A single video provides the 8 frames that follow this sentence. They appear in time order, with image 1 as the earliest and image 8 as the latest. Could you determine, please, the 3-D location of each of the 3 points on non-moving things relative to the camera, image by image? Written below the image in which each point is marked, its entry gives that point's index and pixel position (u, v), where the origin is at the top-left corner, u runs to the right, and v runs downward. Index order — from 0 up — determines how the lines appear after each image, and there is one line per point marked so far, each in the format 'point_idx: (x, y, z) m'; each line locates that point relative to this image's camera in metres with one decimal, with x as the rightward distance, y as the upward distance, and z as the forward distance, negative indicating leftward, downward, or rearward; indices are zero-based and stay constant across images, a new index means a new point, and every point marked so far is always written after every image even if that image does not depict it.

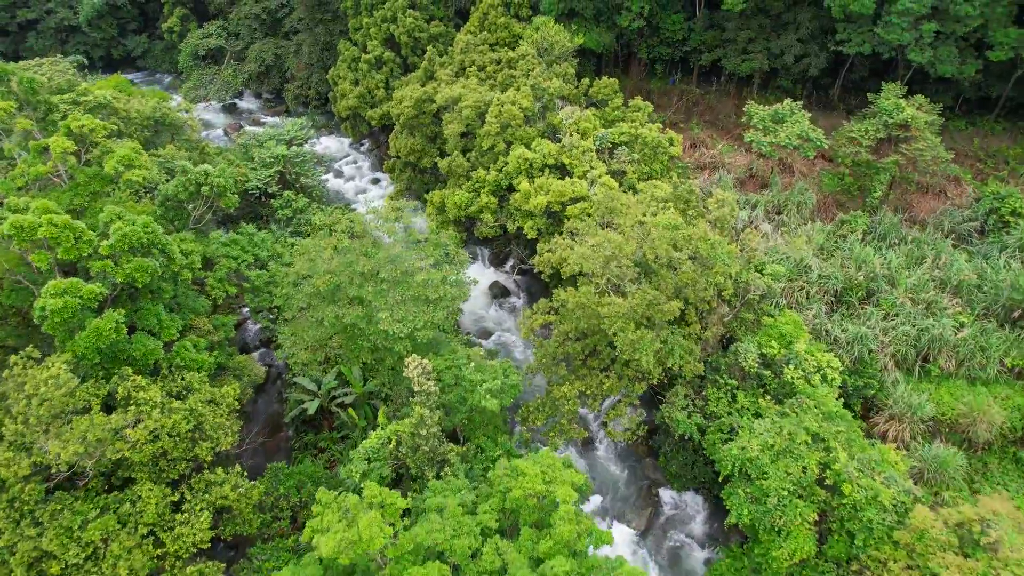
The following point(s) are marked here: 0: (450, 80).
0: (-1.7, +5.9, +19.9) m
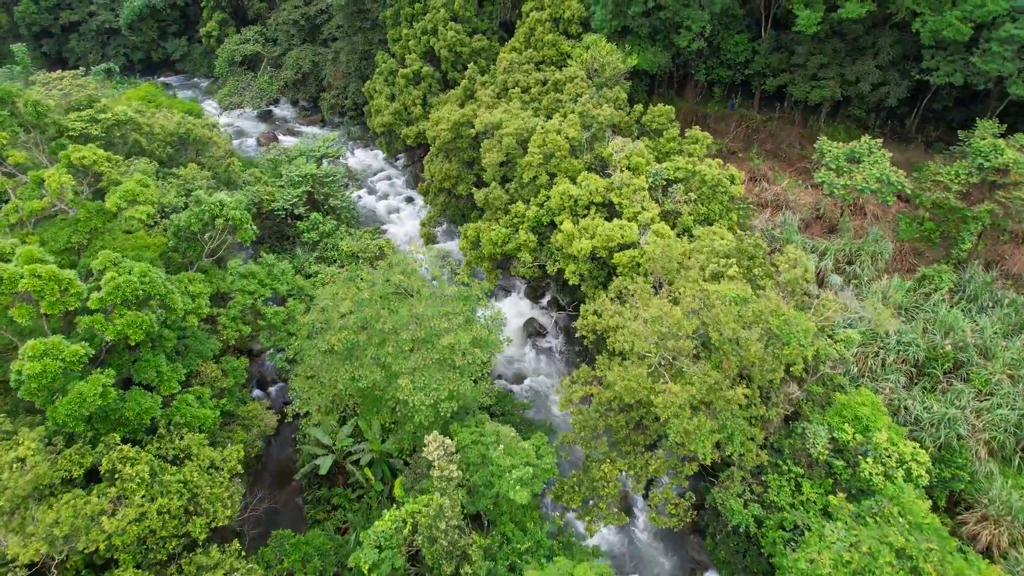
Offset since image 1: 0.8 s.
0: (-0.5, +4.9, +18.4) m
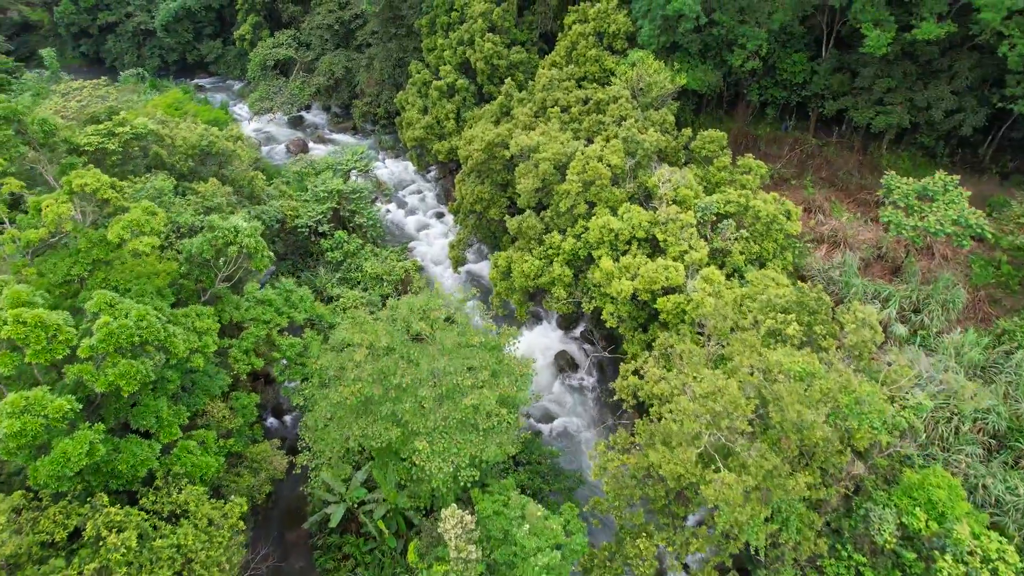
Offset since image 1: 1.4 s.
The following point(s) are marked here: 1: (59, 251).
0: (+0.4, +4.1, +17.2) m
1: (-7.1, +0.6, +11.0) m
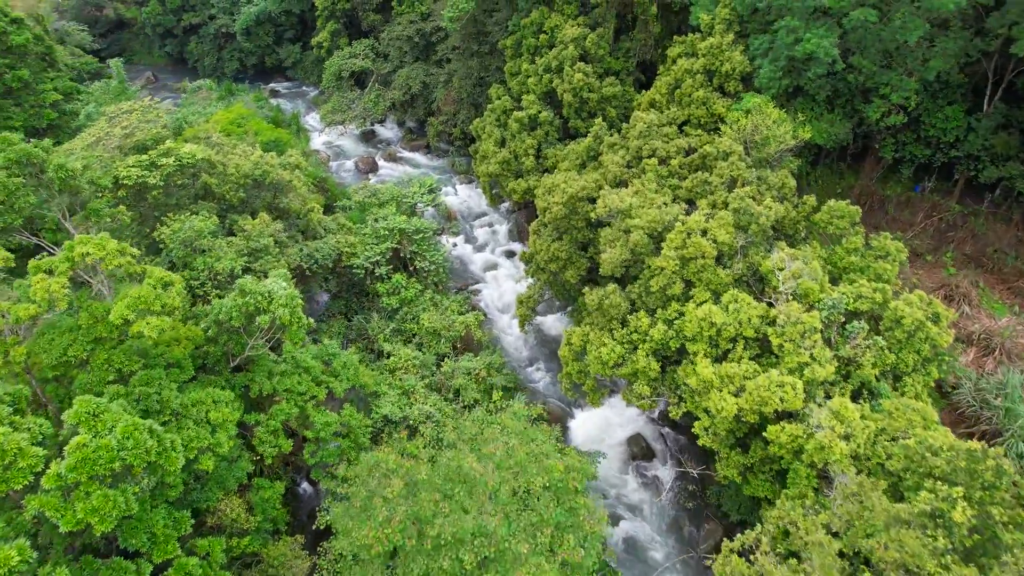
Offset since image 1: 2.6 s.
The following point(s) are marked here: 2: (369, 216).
0: (+2.3, +2.4, +14.8) m
1: (-6.1, -0.5, +9.4) m
2: (-4.0, +2.0, +19.8) m
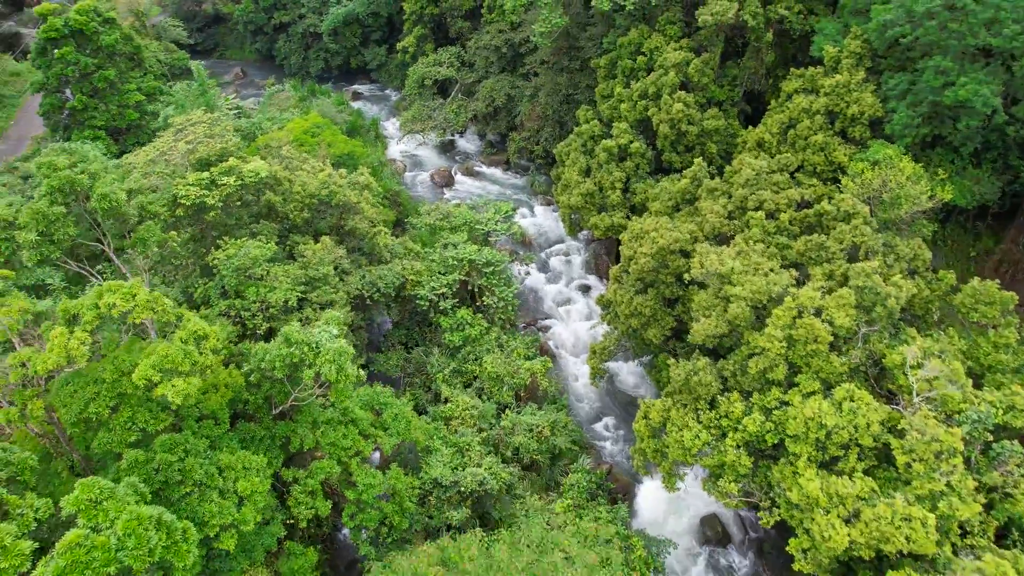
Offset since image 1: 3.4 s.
0: (+3.8, +1.2, +13.0) m
1: (-5.2, -1.1, +8.5) m
2: (-2.0, +1.3, +18.6) m
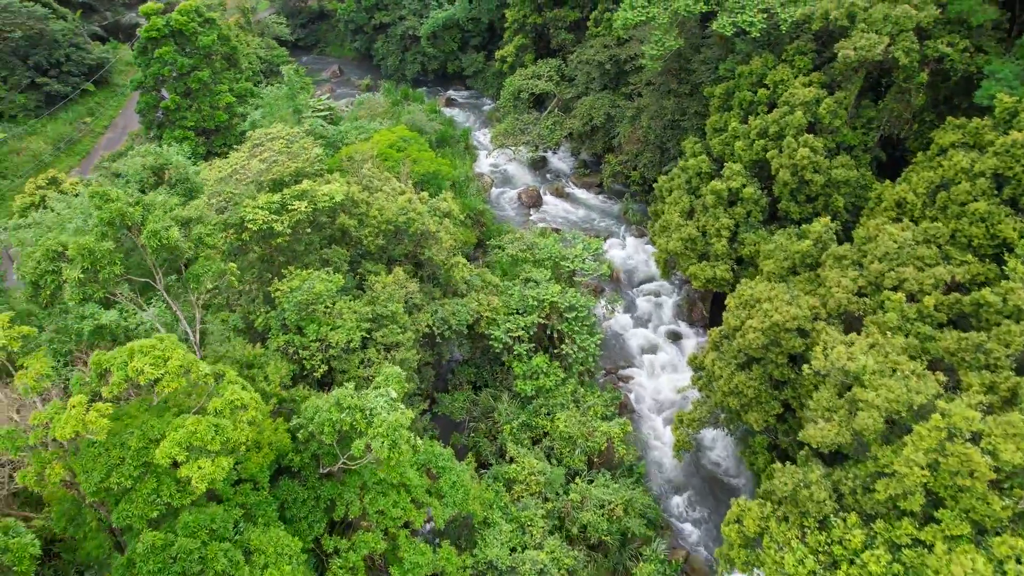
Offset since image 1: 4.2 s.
0: (+5.3, -0.2, +11.0) m
1: (-4.4, -1.6, +7.6) m
2: (+0.2, +0.3, +17.2) m
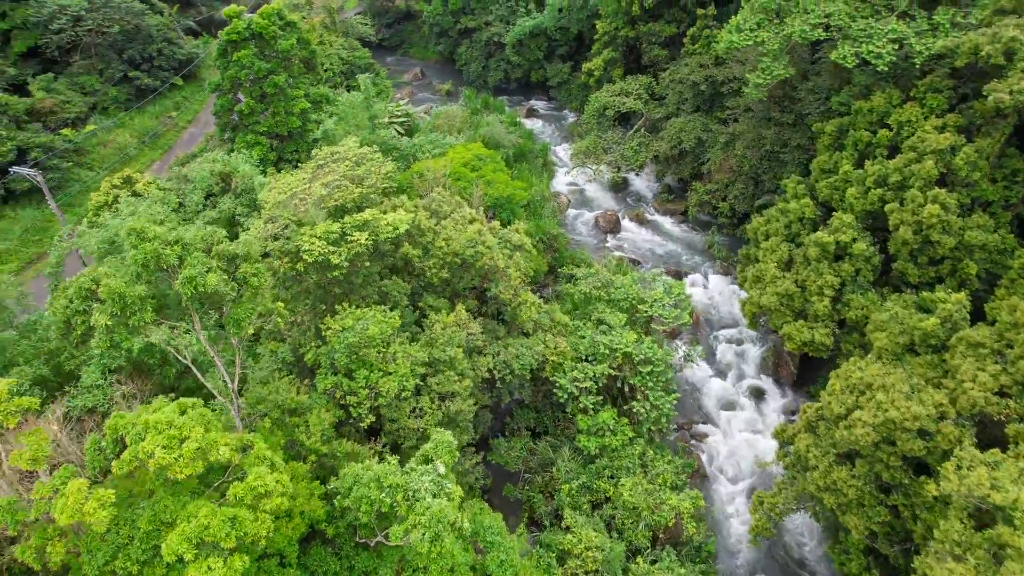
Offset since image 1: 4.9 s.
0: (+6.2, -1.5, +9.2) m
1: (-3.9, -2.2, +6.8) m
2: (+1.8, -0.6, +15.9) m
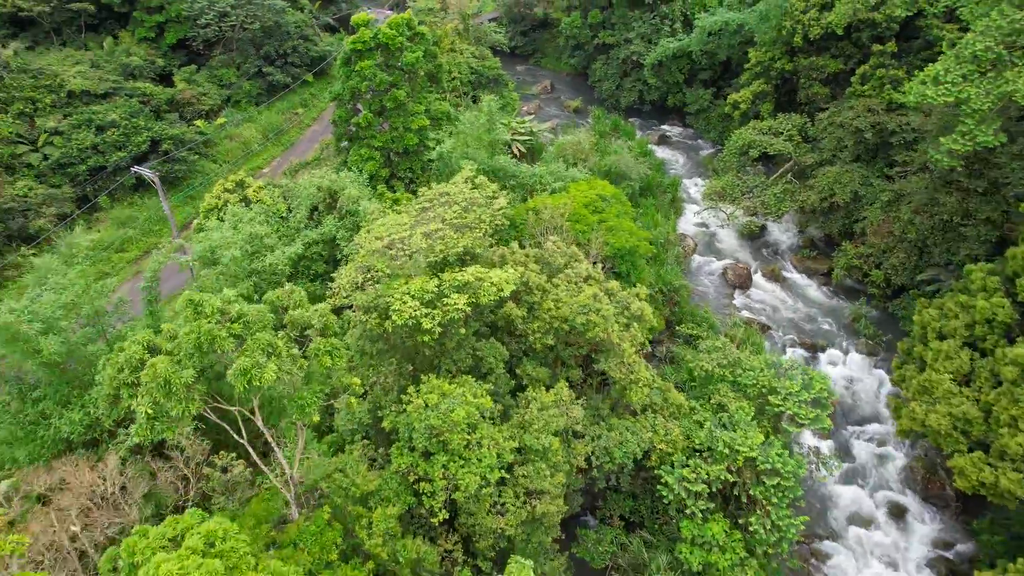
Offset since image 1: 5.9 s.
0: (+7.1, -3.5, +6.5) m
1: (-3.2, -3.0, +5.6) m
2: (+3.9, -2.1, +13.8) m
